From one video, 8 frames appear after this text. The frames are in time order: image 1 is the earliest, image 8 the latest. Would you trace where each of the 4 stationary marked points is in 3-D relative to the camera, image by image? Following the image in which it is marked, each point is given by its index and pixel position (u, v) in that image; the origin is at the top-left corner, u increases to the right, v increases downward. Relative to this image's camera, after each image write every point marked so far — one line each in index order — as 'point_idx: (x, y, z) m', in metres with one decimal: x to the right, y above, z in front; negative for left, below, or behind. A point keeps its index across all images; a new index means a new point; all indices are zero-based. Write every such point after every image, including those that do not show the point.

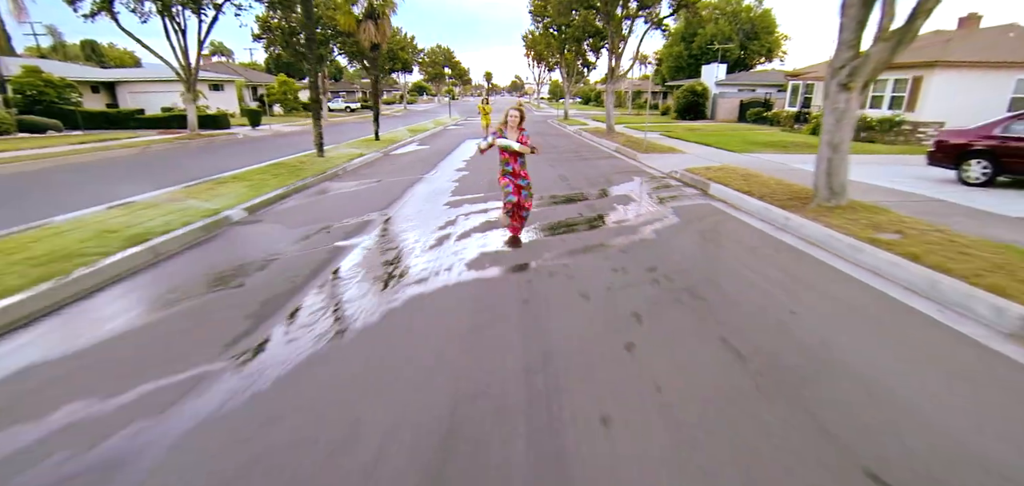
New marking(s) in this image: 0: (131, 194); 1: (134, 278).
0: (-6.9, +0.8, +7.6) m
1: (-3.5, -0.3, +4.0) m
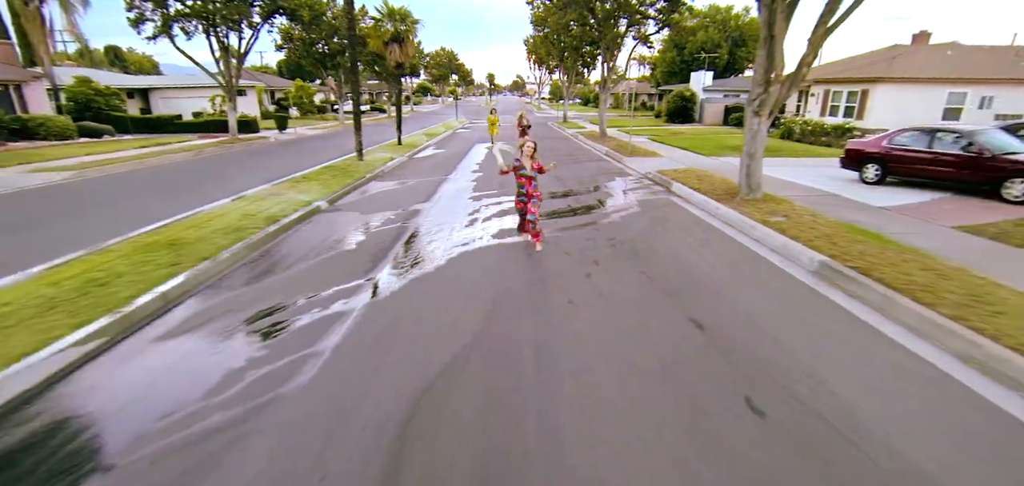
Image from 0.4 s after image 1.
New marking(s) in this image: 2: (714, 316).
0: (-6.7, +1.1, +9.9) m
1: (-3.4, 0.0, +6.2) m
2: (+1.9, -0.8, +4.0) m
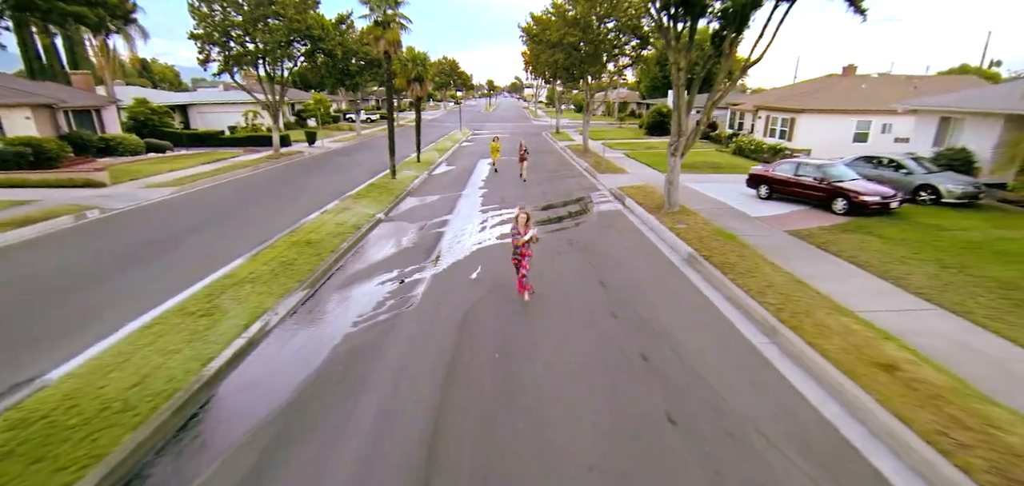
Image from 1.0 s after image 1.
0: (-6.8, +1.2, +13.6) m
1: (-3.5, 0.0, +10.0) m
2: (+1.9, -0.8, +7.8) m
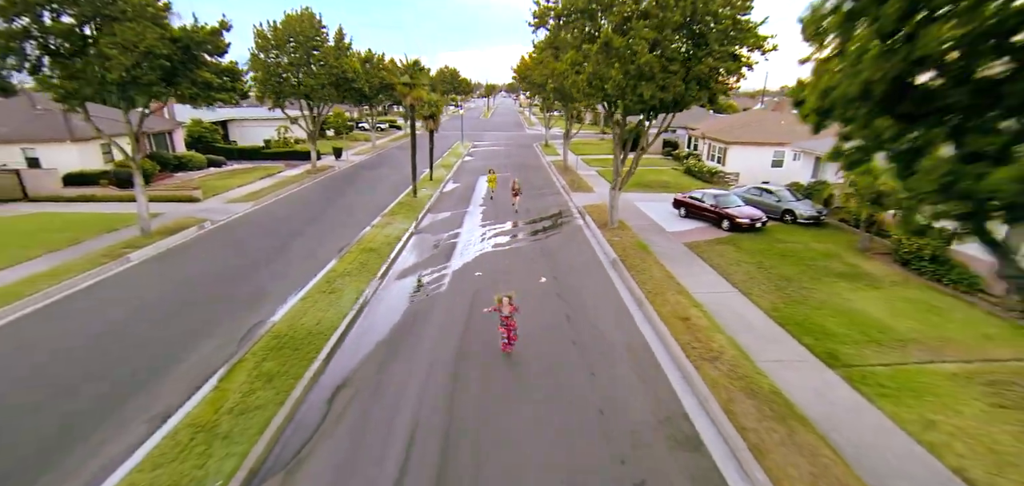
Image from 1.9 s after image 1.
0: (-7.2, +1.0, +18.8) m
1: (-3.8, -0.2, +15.3) m
2: (+1.5, -1.1, +13.1) m
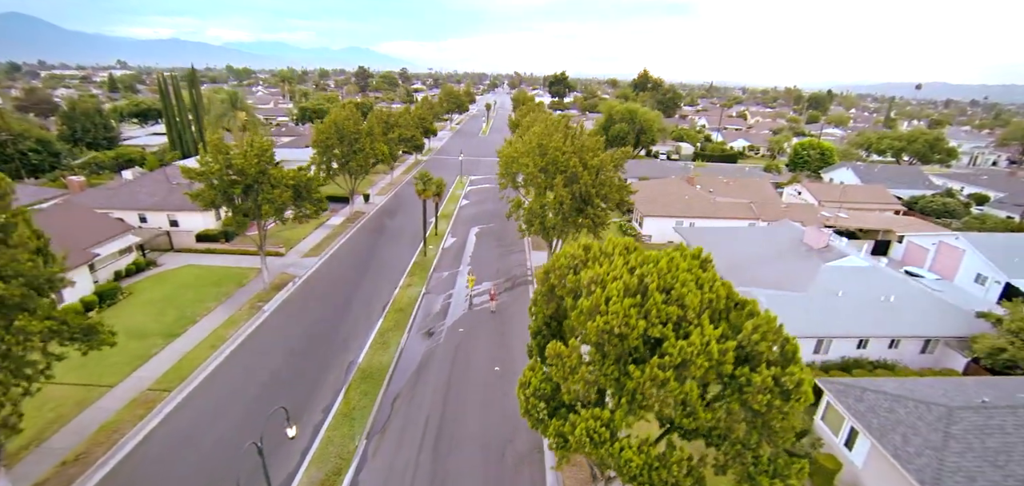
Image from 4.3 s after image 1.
0: (-8.8, -2.3, +29.4) m
1: (-5.6, -3.9, +25.9) m
2: (-0.3, -5.0, +23.7) m
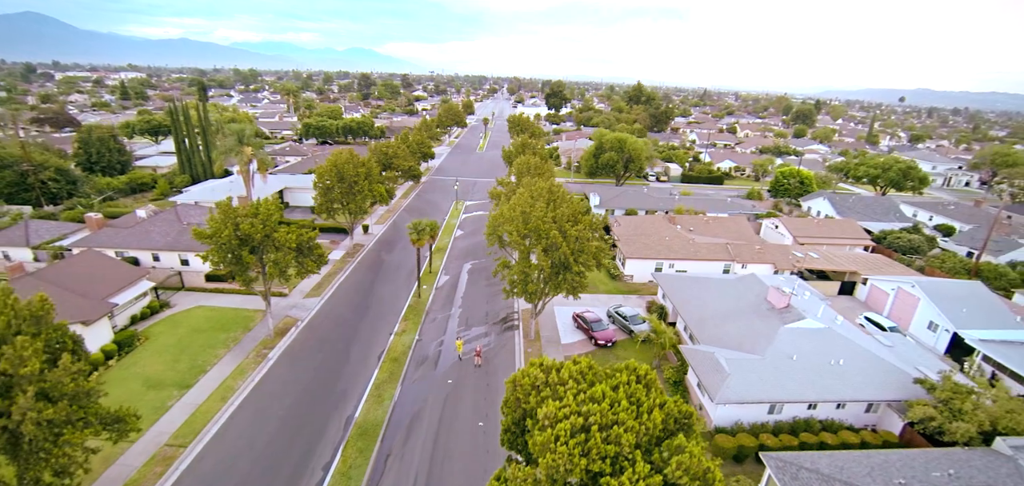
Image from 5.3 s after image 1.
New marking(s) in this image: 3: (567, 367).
0: (-9.7, -5.6, +31.5) m
1: (-6.5, -7.3, +28.0) m
2: (-1.2, -8.6, +25.8) m
3: (+1.8, -3.9, +13.4) m
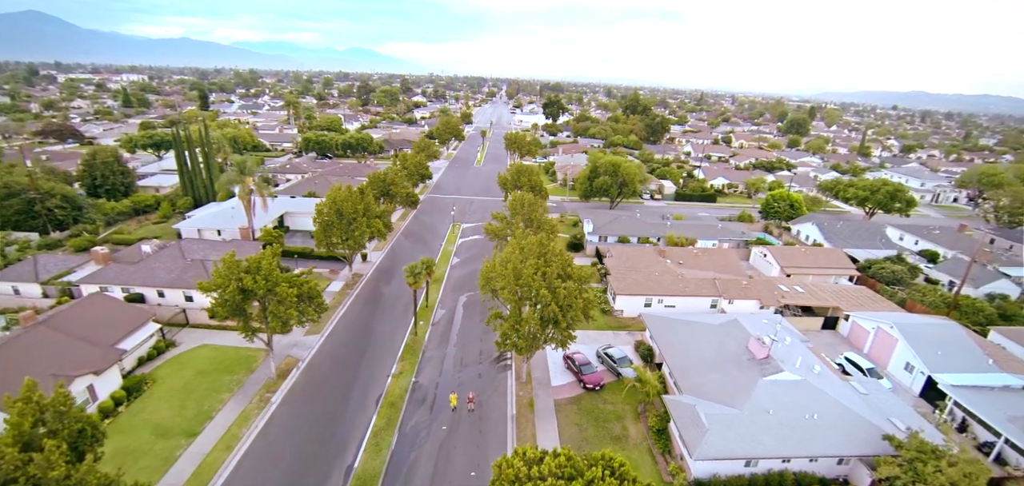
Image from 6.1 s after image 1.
0: (-10.3, -8.9, +32.7) m
1: (-7.0, -10.6, +29.2) m
2: (-1.8, -11.9, +27.0) m
3: (+1.2, -7.5, +14.5) m
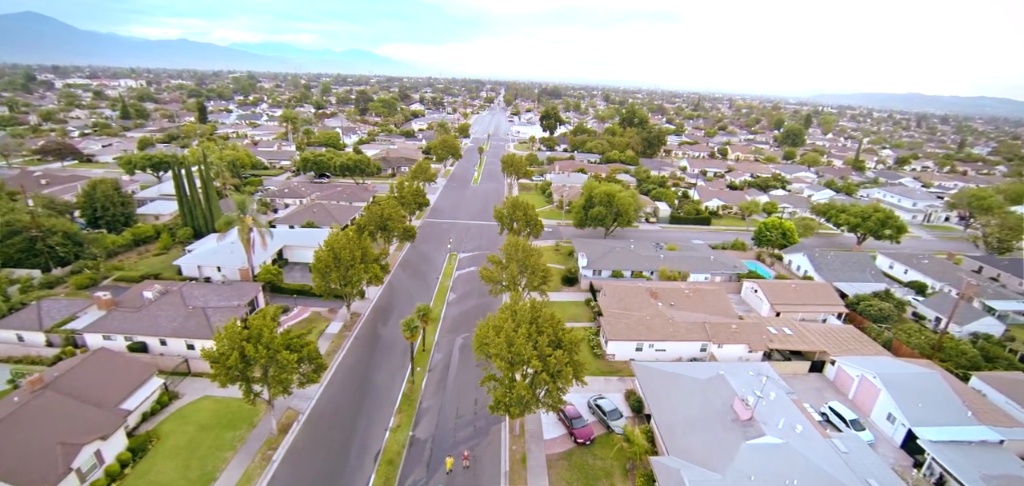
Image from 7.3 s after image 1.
0: (-10.8, -13.2, +33.6) m
1: (-7.5, -15.0, +30.2) m
2: (-2.2, -16.3, +28.1) m
3: (+0.7, -12.1, +15.5) m
